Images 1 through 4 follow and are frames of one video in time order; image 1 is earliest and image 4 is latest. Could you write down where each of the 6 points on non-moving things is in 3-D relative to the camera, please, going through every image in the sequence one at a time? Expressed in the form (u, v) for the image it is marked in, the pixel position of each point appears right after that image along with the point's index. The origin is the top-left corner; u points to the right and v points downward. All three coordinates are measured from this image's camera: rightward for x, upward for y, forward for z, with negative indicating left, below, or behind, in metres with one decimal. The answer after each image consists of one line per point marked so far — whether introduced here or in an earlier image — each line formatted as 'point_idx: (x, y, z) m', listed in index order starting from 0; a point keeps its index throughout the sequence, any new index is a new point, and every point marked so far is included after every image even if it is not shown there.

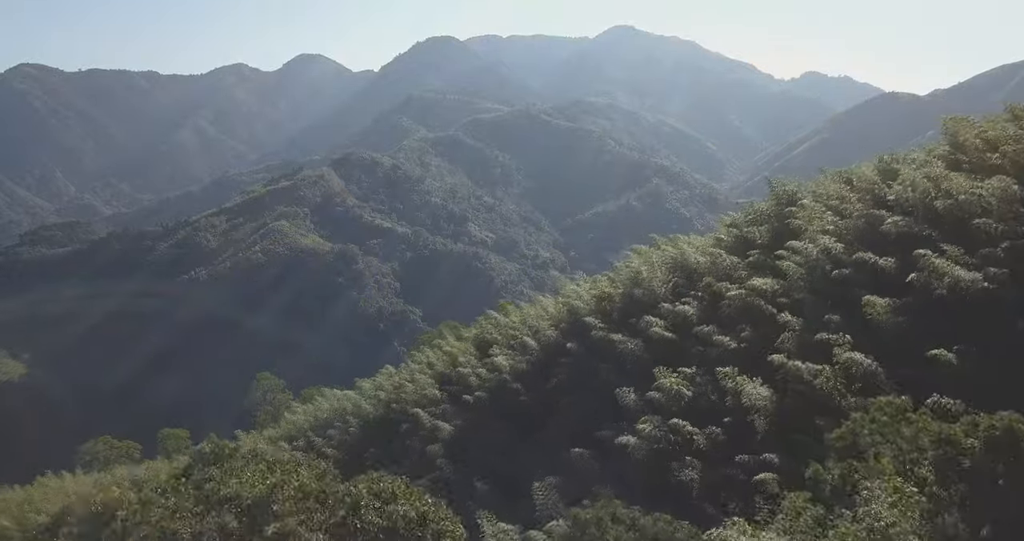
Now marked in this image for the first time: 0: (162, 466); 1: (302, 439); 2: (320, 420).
0: (-5.8, -3.4, +11.4) m
1: (-2.7, -2.2, +8.5) m
2: (-2.5, -2.1, +8.6) m
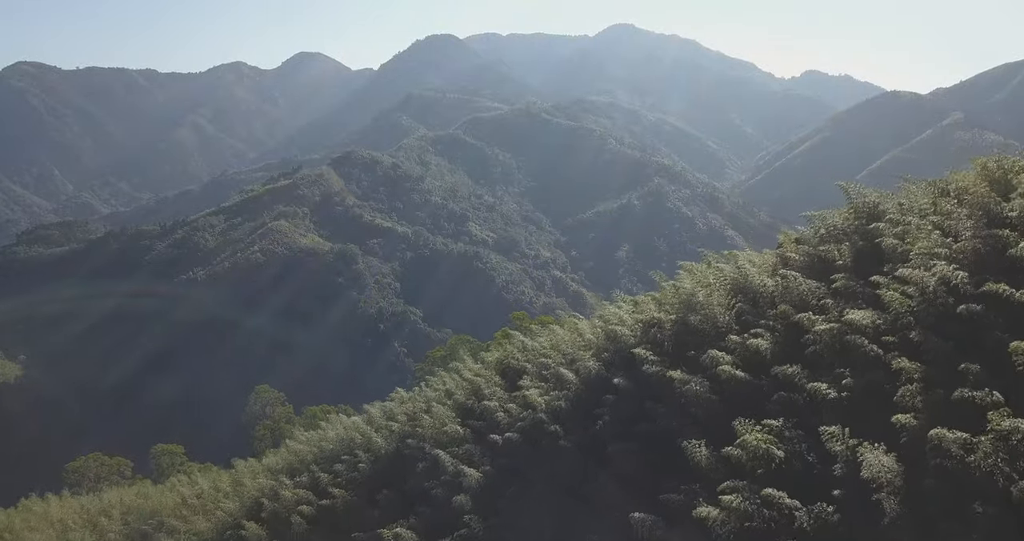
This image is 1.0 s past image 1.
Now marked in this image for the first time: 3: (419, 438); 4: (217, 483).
0: (-5.5, -3.6, +10.6) m
1: (-2.4, -2.4, +7.8) m
2: (-2.2, -2.3, +7.9) m
3: (-1.0, -1.8, +7.0) m
4: (-4.2, -3.0, +9.4) m
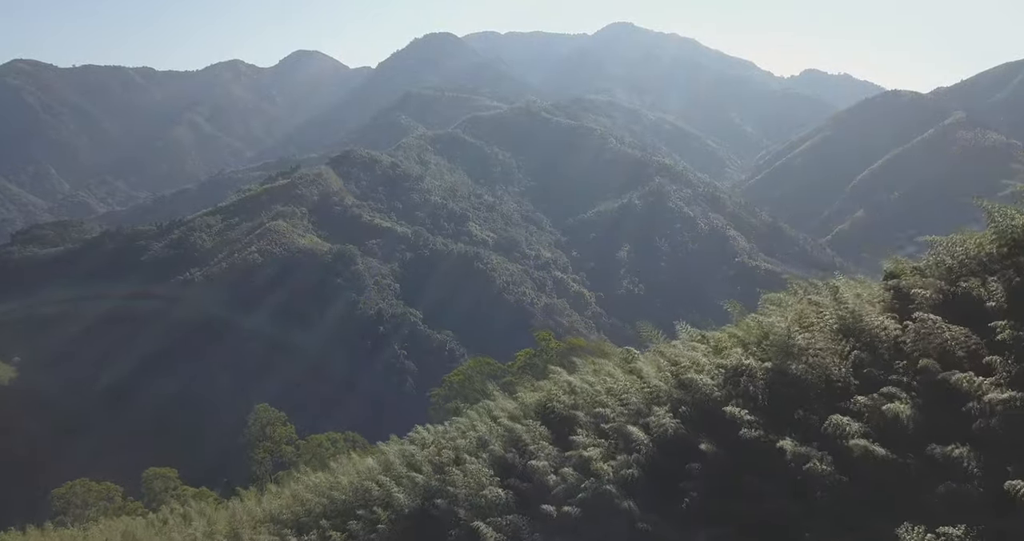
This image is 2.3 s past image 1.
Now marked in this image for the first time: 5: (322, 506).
0: (-5.2, -3.8, +9.7) m
1: (-2.1, -2.6, +6.9) m
2: (-1.9, -2.5, +7.0) m
3: (-0.6, -2.0, +6.1) m
4: (-3.8, -3.2, +8.4) m
5: (-2.1, -2.5, +7.1) m
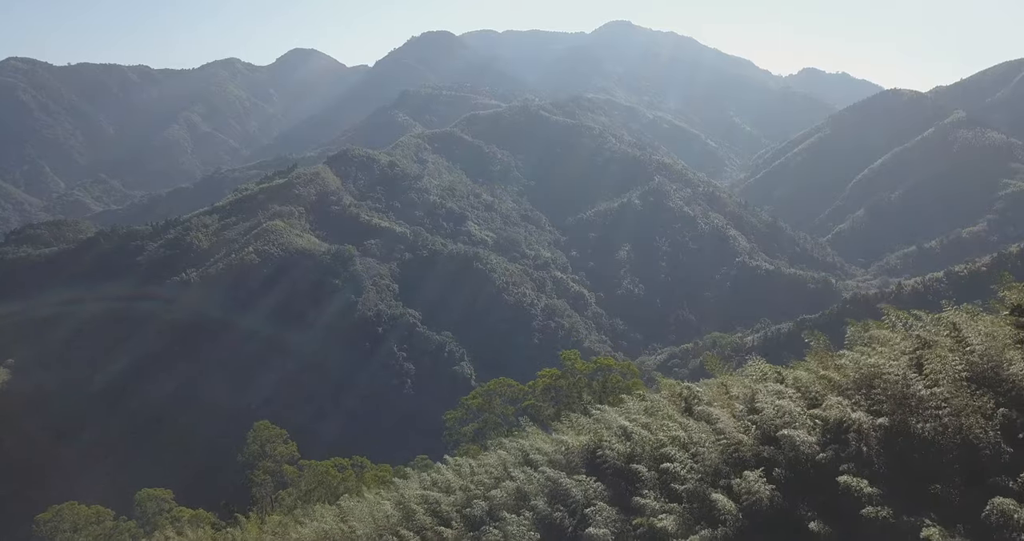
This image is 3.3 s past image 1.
0: (-4.9, -4.0, +9.0) m
1: (-1.8, -2.8, +6.2) m
2: (-1.5, -2.7, +6.2) m
3: (-0.3, -2.2, +5.4) m
4: (-3.5, -3.4, +7.7) m
5: (-1.8, -2.7, +6.4) m
